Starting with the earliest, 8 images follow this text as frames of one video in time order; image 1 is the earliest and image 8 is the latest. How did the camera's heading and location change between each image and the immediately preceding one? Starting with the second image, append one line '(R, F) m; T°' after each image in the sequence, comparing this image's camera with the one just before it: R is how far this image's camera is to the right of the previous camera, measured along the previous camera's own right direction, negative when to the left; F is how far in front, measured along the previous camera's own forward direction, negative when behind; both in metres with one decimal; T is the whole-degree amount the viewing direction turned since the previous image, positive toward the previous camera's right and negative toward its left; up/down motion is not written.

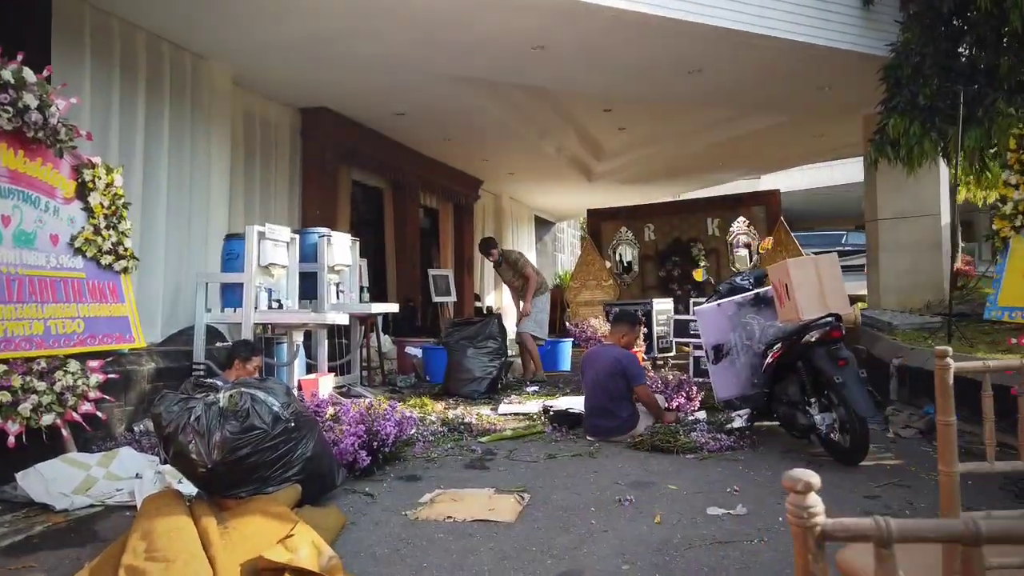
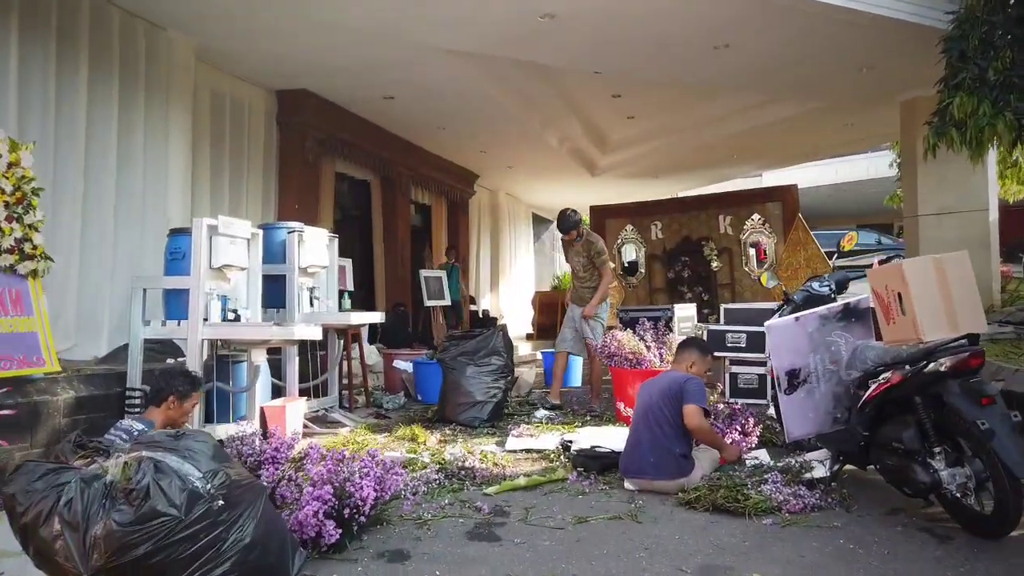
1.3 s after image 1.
(-0.1, +0.8) m; +1°
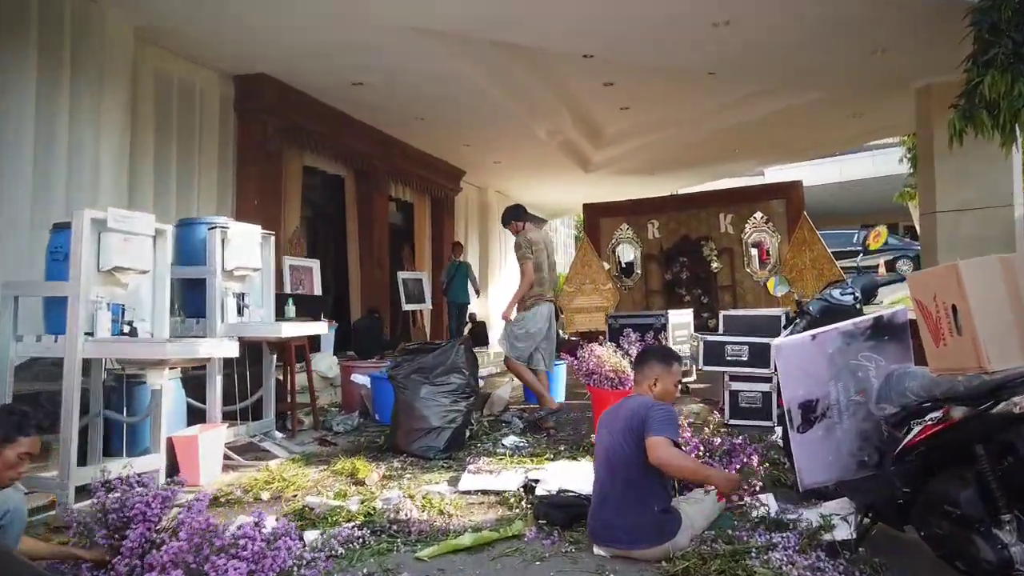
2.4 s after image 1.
(+0.2, +0.6) m; 0°
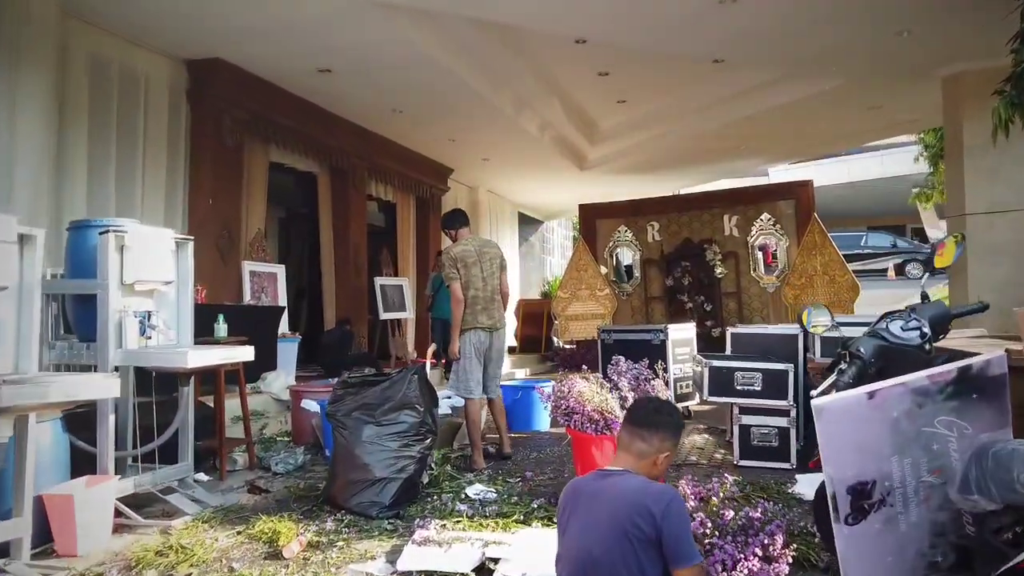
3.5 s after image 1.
(+0.1, +0.6) m; 0°
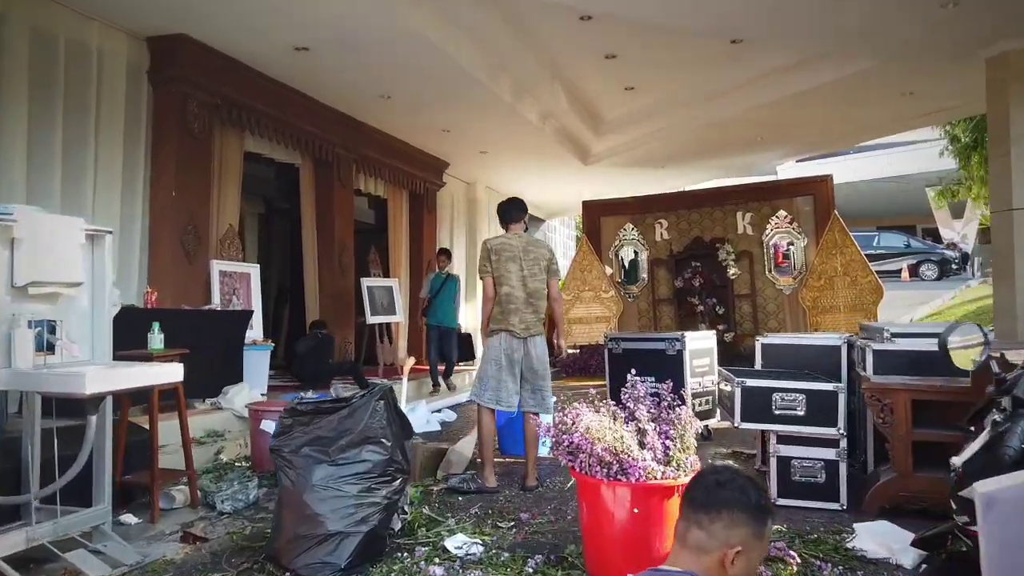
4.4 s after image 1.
(0.0, +0.6) m; 0°
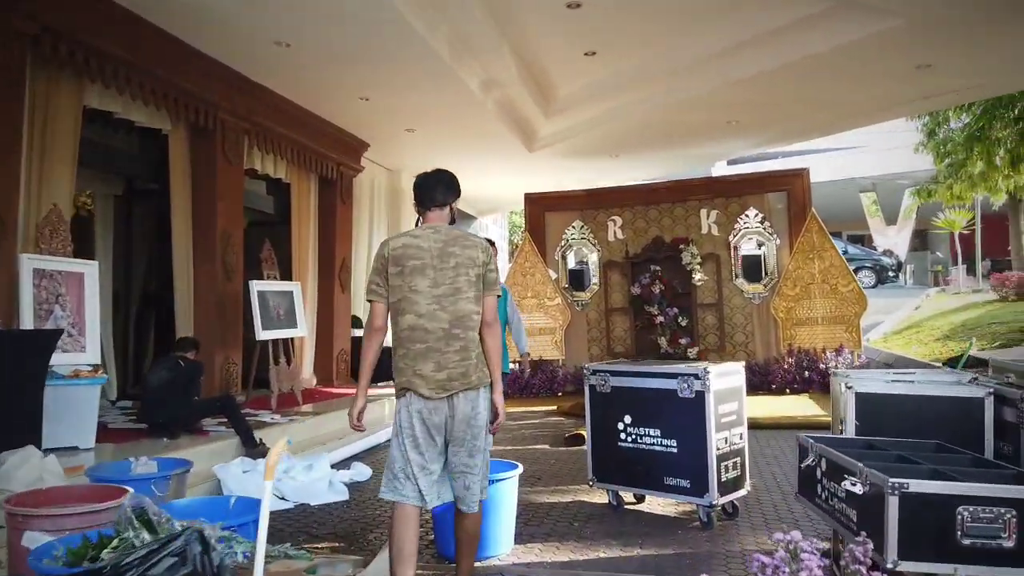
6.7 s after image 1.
(-0.1, +1.4) m; +6°
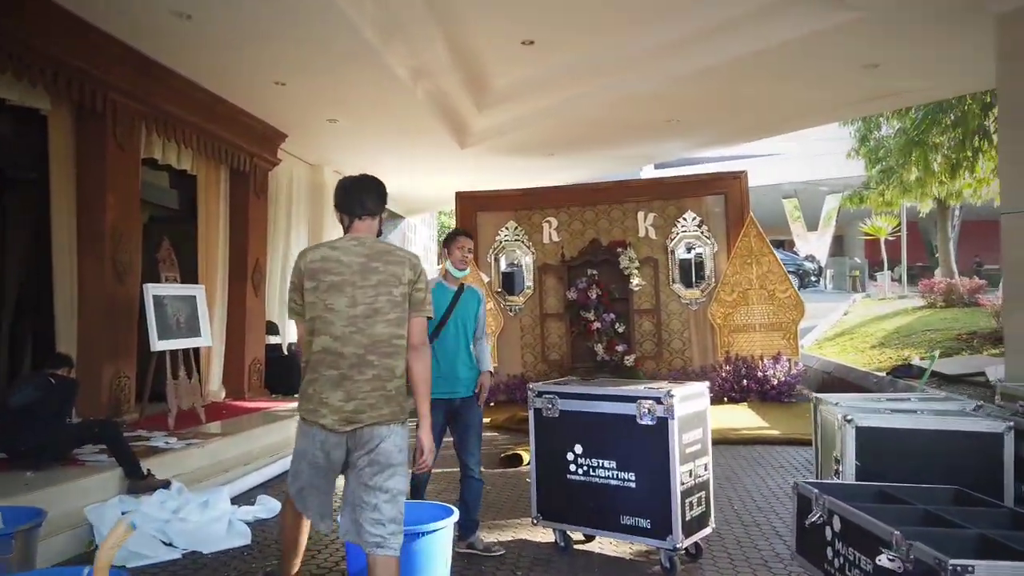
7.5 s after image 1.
(0.0, +0.4) m; +6°
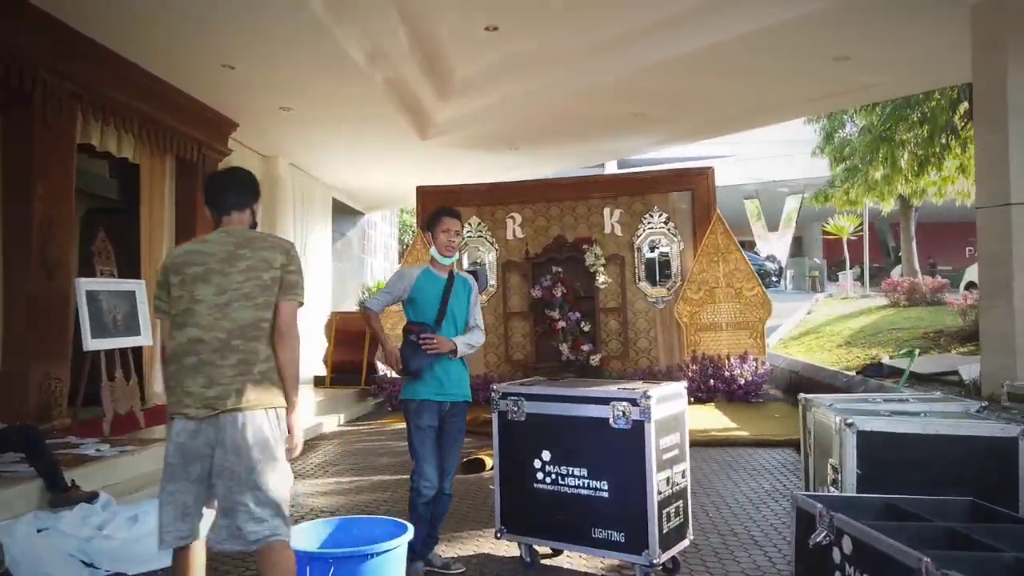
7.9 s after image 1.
(0.0, +0.2) m; +3°
